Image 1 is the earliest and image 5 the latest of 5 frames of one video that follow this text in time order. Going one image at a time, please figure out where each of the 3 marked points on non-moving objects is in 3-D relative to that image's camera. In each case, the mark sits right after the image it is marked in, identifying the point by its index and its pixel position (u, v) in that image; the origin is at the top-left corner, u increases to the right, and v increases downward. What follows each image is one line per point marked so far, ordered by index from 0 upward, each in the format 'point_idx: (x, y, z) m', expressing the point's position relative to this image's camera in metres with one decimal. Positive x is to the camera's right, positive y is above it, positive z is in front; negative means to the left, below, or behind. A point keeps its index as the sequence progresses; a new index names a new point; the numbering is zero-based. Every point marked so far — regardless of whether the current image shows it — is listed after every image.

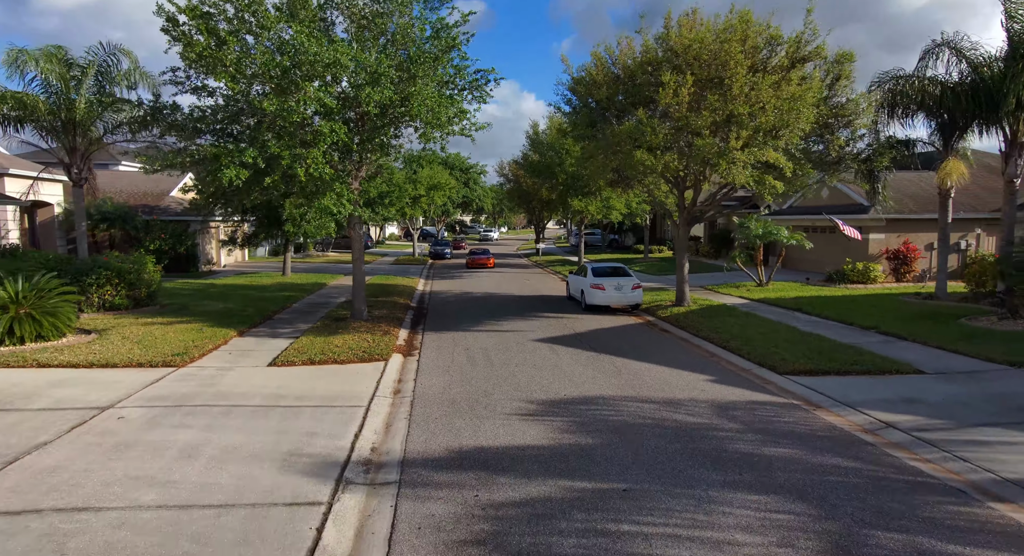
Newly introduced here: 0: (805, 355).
0: (+4.4, -1.1, +10.2) m
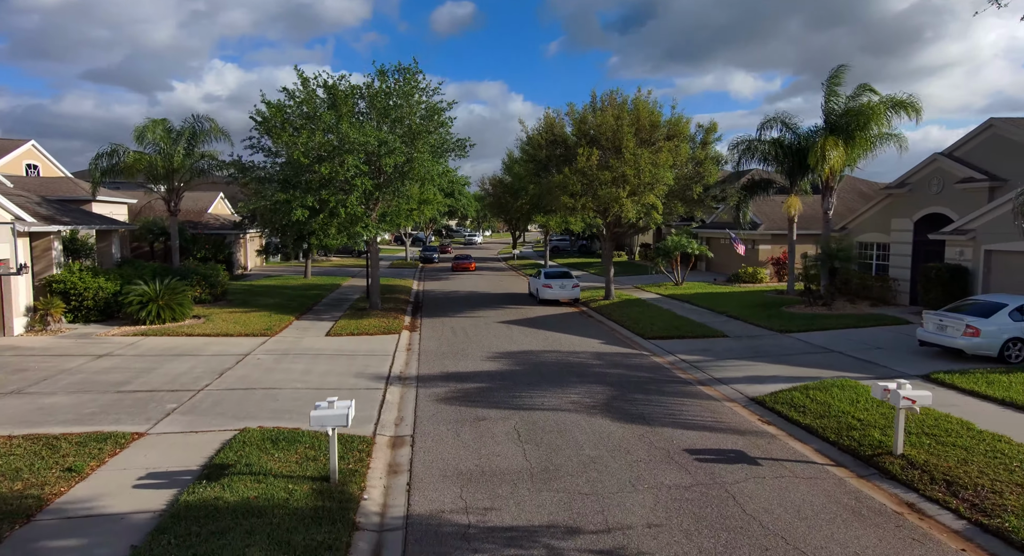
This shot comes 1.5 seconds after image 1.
0: (+3.7, -1.2, +16.1) m
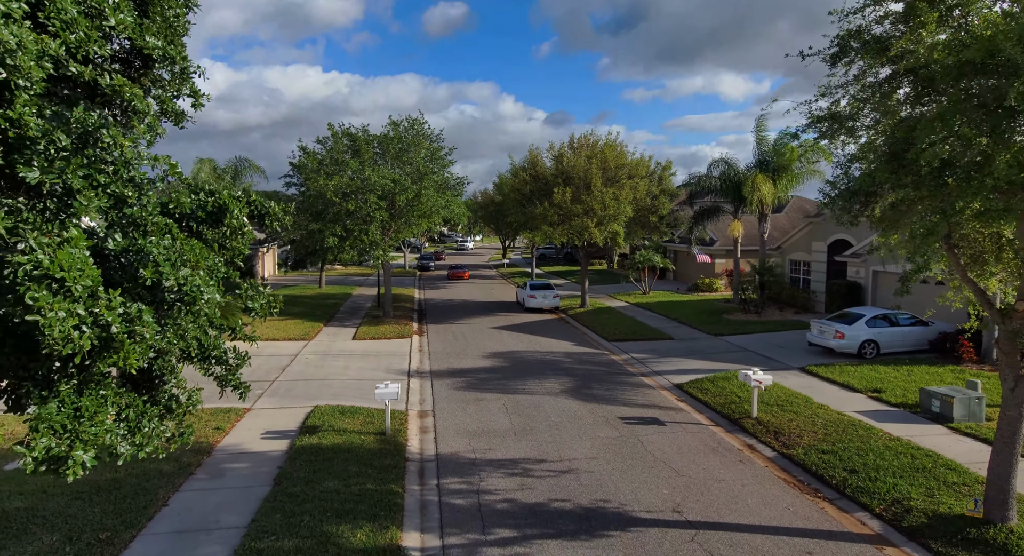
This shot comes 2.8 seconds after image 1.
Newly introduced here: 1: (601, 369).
0: (+3.4, -1.6, +20.0) m
1: (+2.1, -2.1, +15.7) m
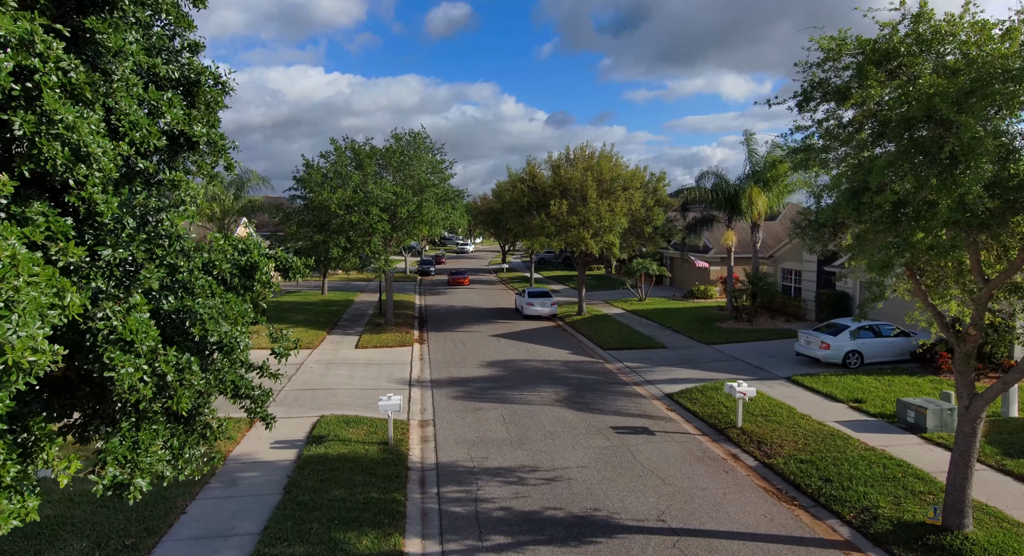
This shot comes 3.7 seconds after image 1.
0: (+3.4, -1.9, +20.5) m
1: (+2.0, -2.4, +16.2) m
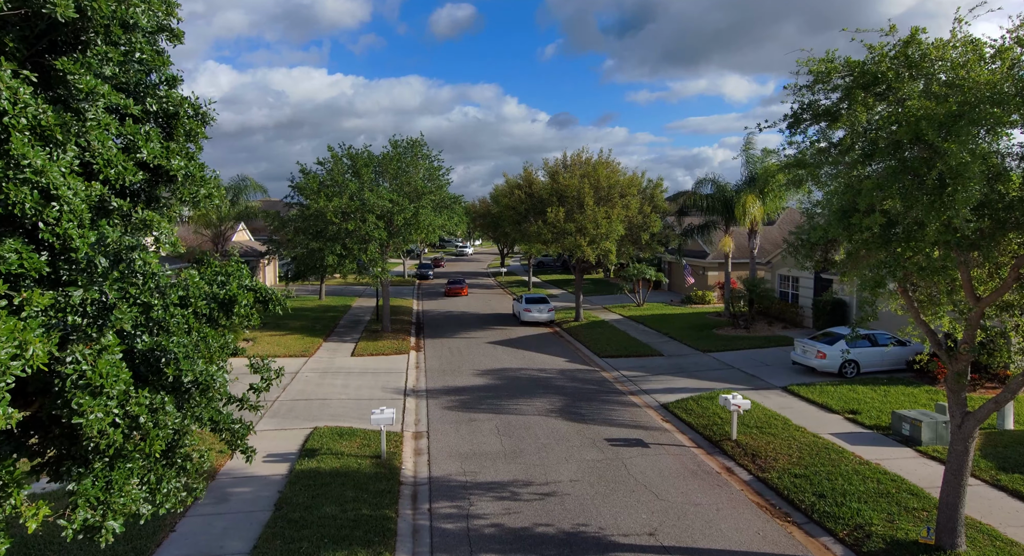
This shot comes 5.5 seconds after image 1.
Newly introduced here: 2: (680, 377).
0: (+3.2, -2.1, +20.5) m
1: (+1.9, -2.6, +16.2) m
2: (+4.1, -2.4, +16.6) m
